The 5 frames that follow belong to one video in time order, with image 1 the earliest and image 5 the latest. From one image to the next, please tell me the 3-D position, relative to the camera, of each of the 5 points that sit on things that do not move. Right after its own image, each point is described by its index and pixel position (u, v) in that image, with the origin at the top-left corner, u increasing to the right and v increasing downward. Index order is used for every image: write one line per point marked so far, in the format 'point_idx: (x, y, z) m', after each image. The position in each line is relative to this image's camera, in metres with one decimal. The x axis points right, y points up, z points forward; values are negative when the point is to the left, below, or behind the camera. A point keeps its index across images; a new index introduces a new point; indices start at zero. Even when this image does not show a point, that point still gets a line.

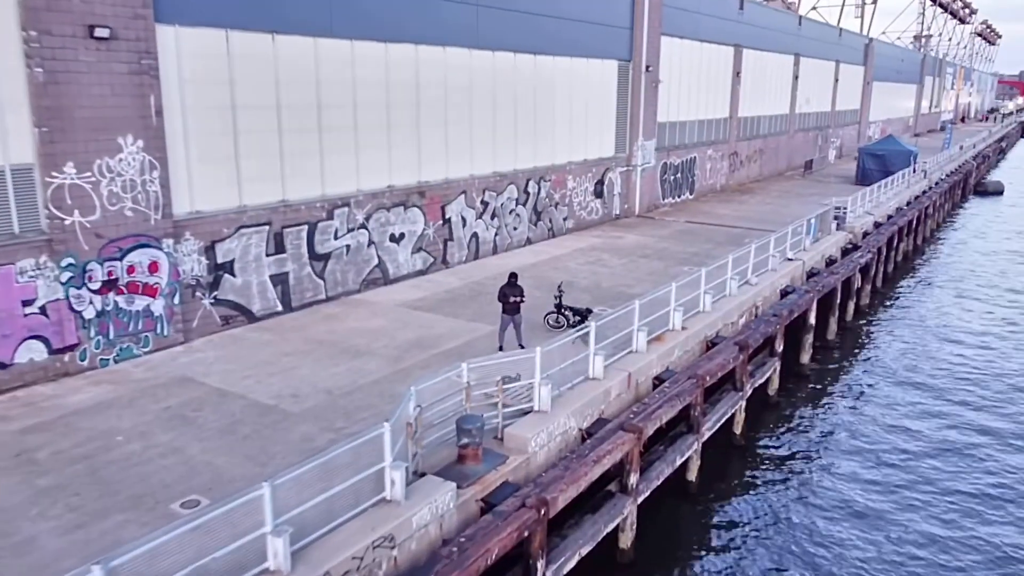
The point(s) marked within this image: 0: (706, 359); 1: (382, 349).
0: (+3.2, -1.2, +13.3) m
1: (-2.1, -1.0, +13.1) m
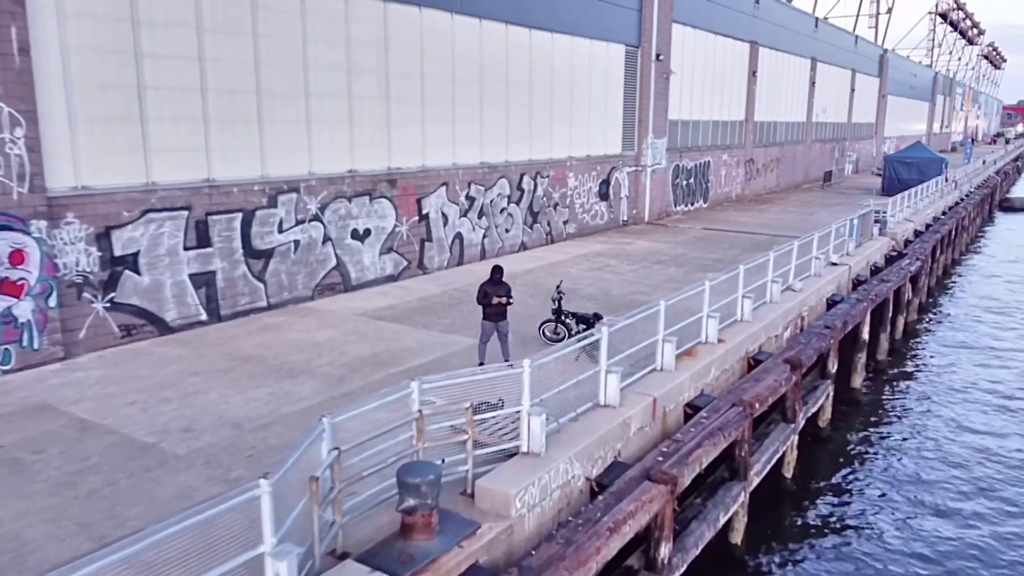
0: (+3.0, -1.2, +10.1) m
1: (-2.3, -1.0, +10.0) m
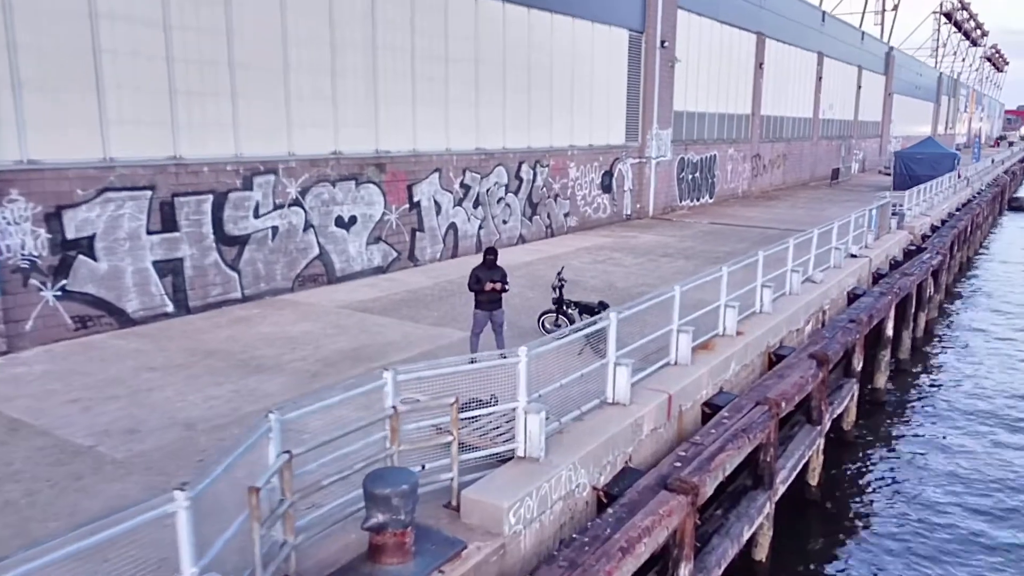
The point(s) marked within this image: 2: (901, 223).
0: (+3.0, -1.0, +9.1) m
1: (-2.4, -0.8, +8.9) m
2: (+9.6, +1.6, +19.9) m
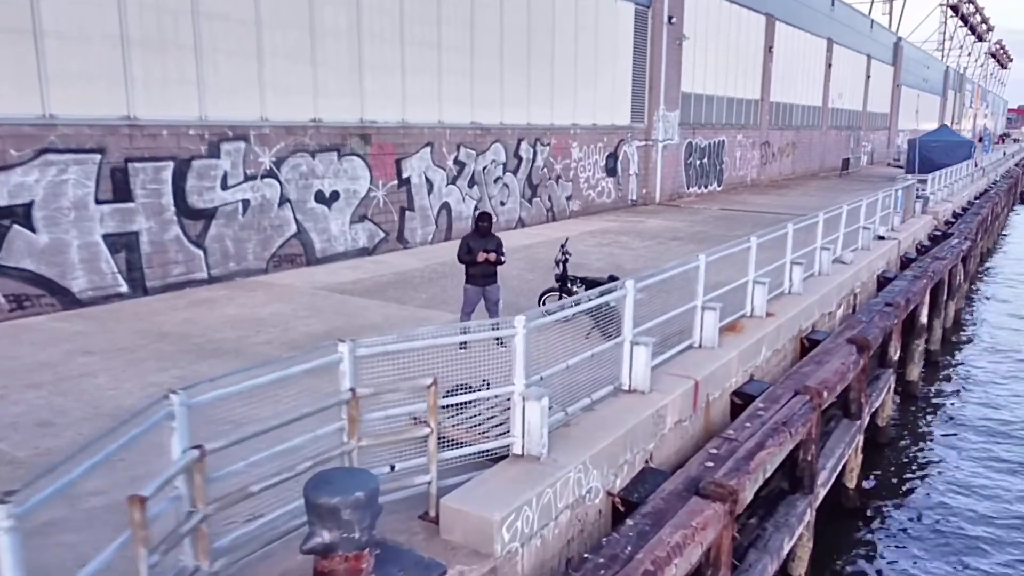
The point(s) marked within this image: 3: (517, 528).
0: (+2.9, -0.8, +7.9) m
1: (-2.4, -0.5, +7.7) m
2: (+9.5, +1.9, +18.7) m
3: (+0.1, -1.2, +4.2) m
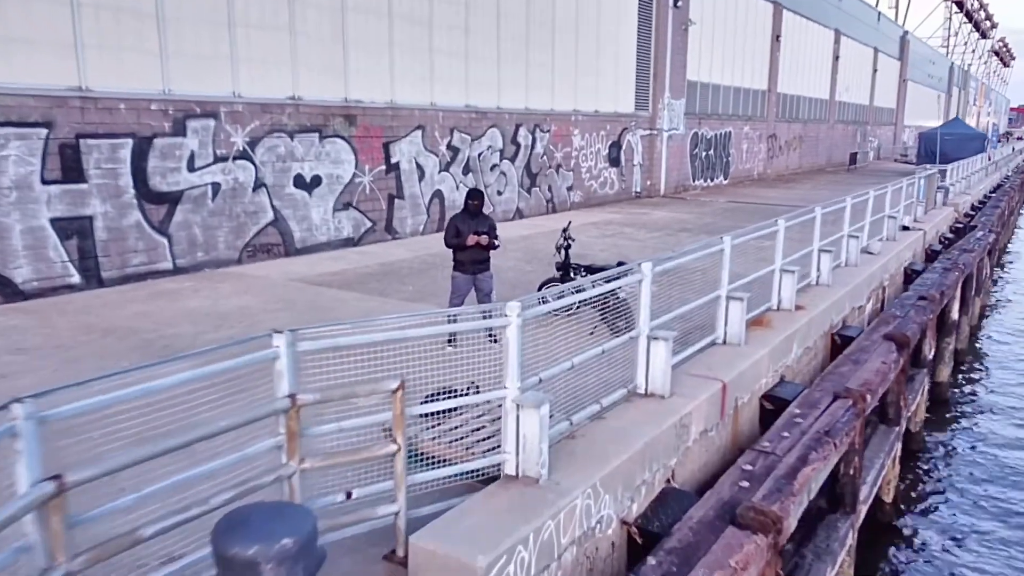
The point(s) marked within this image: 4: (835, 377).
0: (+2.9, -0.7, +6.9) m
1: (-2.4, -0.5, +6.7) m
2: (+9.5, +2.0, +17.7) m
3: (0.0, -1.1, +3.2) m
4: (+2.6, -0.7, +6.5) m
